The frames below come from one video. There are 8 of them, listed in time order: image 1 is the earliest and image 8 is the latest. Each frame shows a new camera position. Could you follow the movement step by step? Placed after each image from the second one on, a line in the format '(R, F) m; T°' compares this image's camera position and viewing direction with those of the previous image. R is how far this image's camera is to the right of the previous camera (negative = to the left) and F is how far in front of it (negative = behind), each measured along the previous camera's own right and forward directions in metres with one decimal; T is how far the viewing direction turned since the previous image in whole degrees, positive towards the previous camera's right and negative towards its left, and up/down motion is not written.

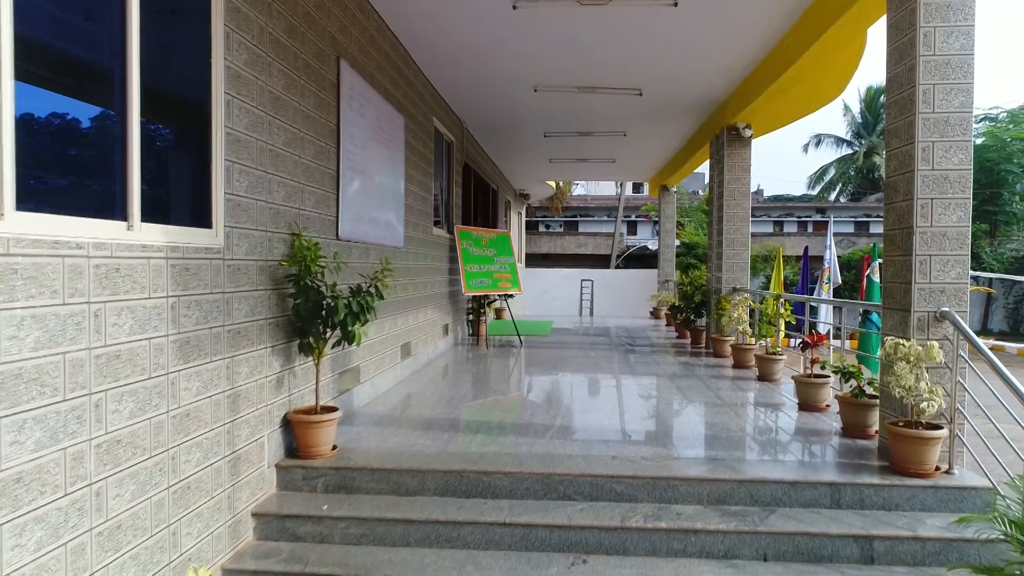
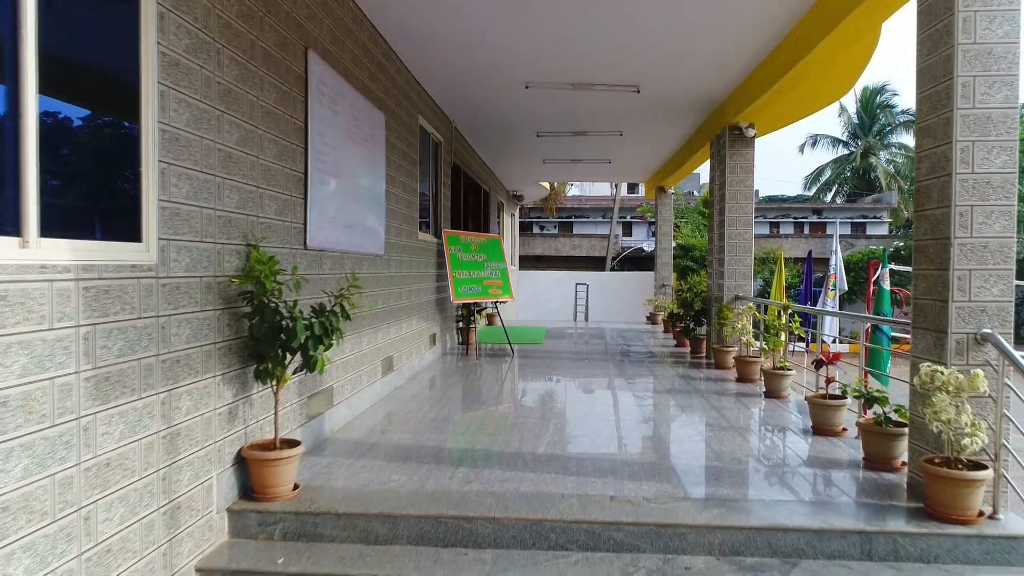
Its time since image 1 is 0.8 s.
(0.0, +0.3) m; 0°
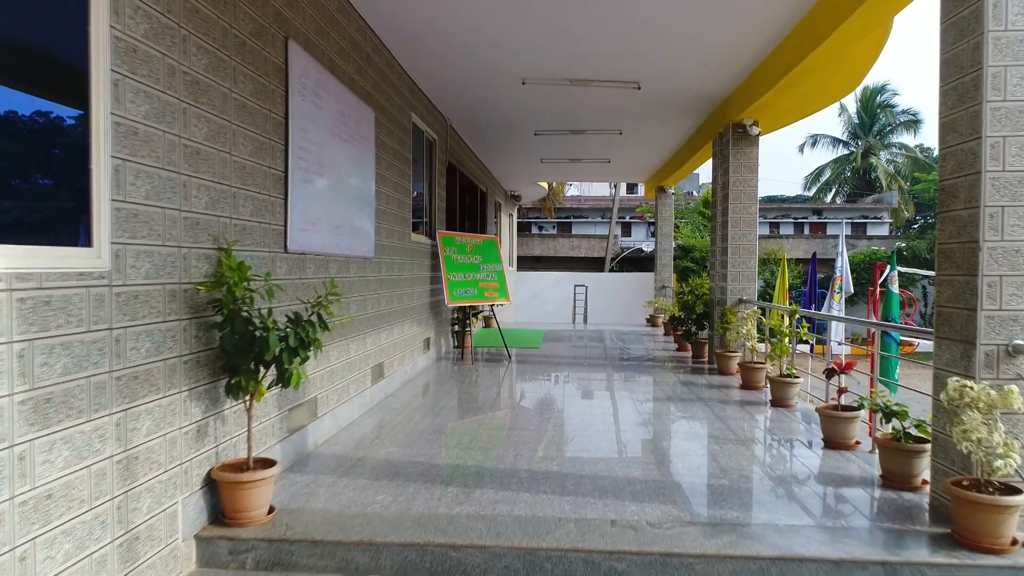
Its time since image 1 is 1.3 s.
(0.0, +0.2) m; 0°
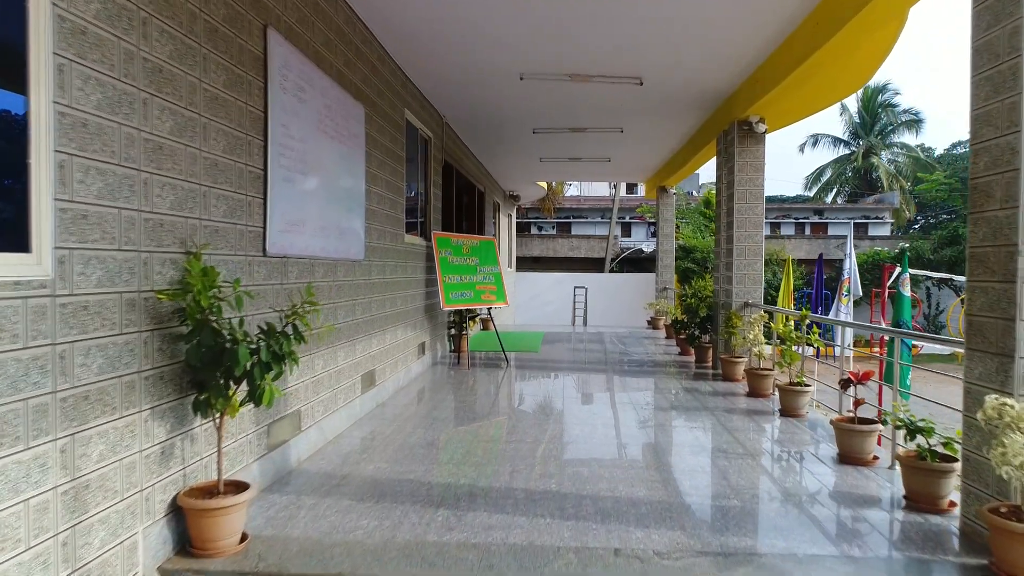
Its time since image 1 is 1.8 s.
(0.0, +0.2) m; 0°
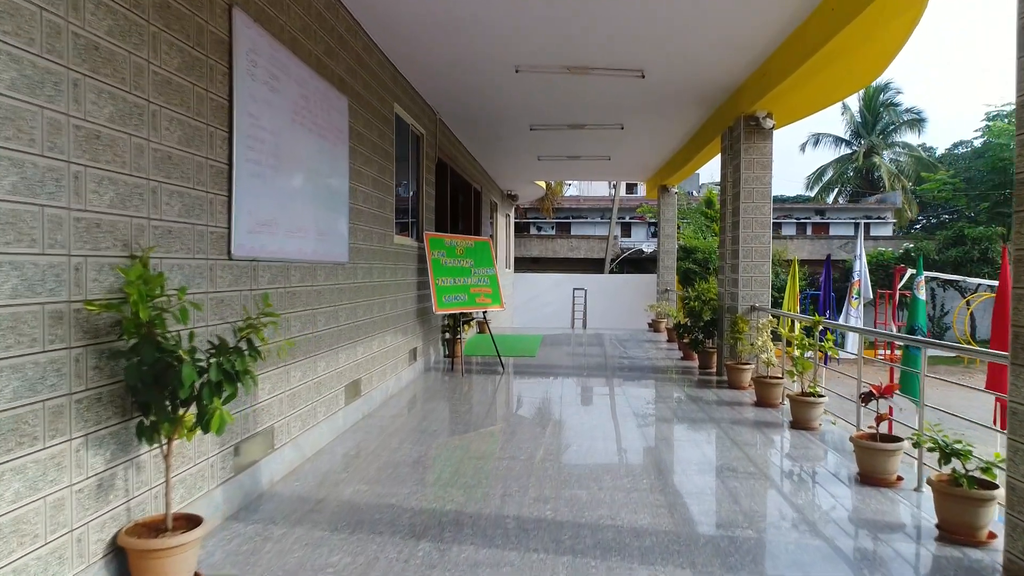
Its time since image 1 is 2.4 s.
(0.0, +0.3) m; 0°
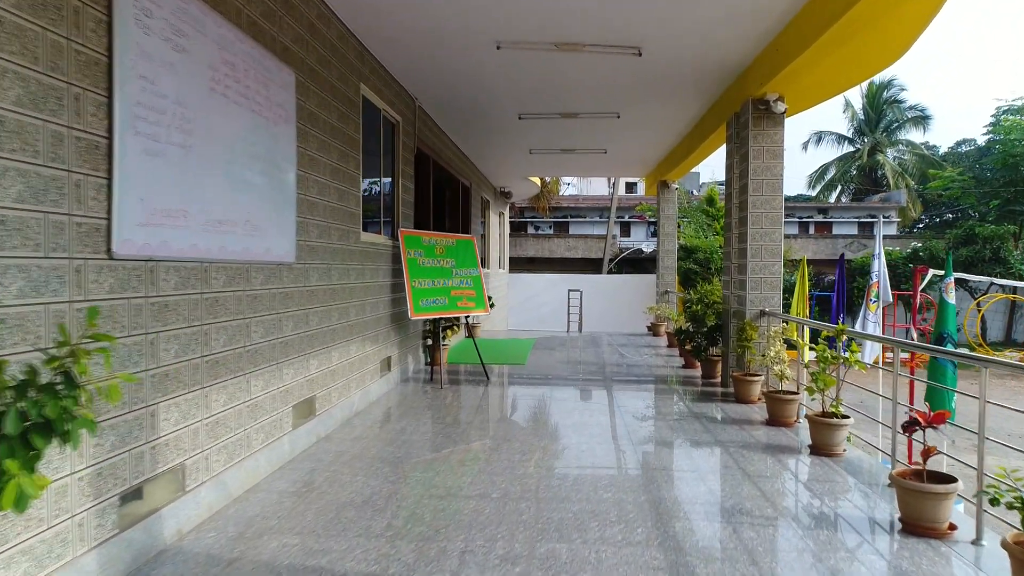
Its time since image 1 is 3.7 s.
(+0.1, +0.6) m; 0°
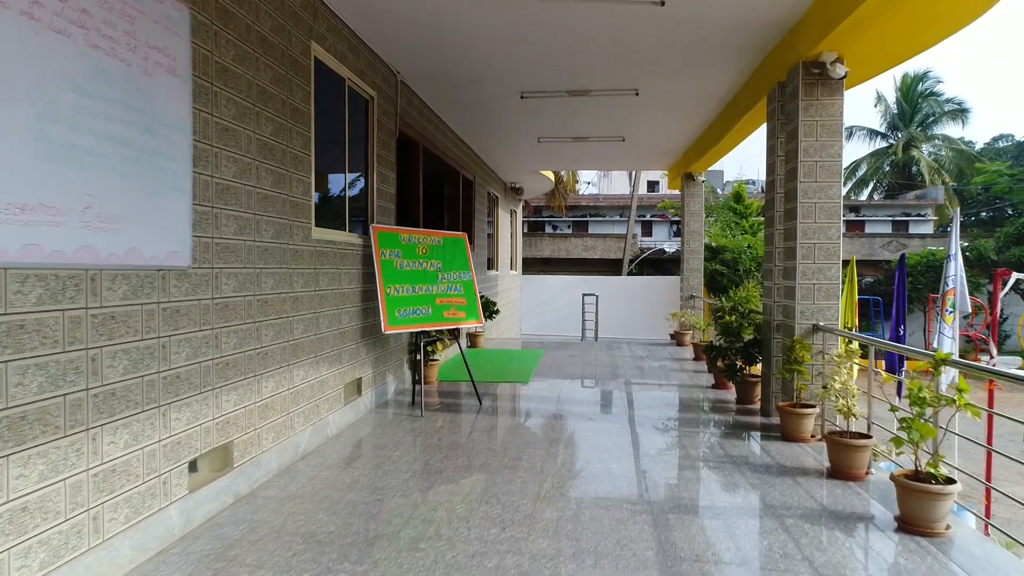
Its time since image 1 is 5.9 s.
(+0.2, +0.9) m; -2°
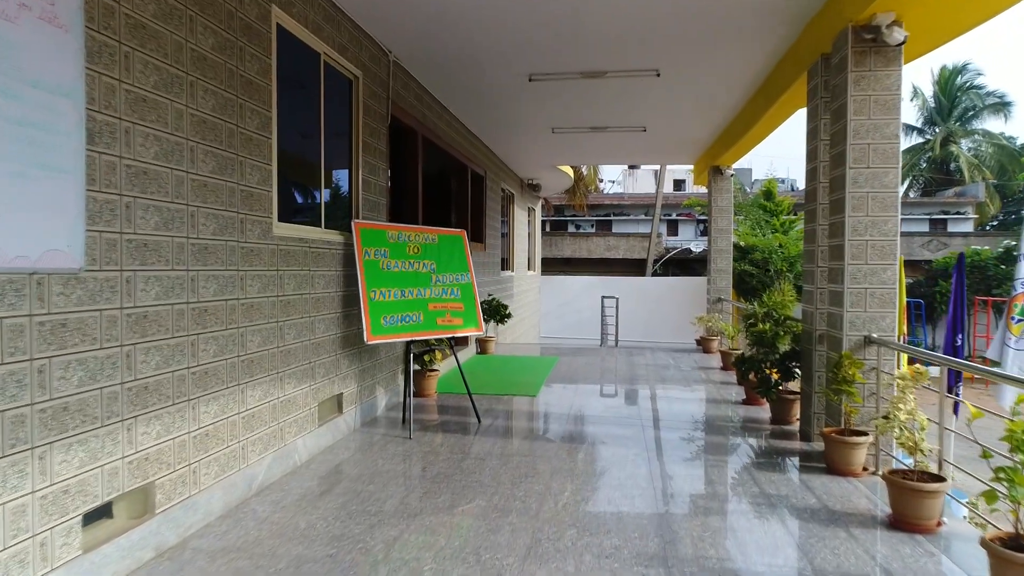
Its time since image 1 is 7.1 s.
(+0.1, +0.6) m; -2°
